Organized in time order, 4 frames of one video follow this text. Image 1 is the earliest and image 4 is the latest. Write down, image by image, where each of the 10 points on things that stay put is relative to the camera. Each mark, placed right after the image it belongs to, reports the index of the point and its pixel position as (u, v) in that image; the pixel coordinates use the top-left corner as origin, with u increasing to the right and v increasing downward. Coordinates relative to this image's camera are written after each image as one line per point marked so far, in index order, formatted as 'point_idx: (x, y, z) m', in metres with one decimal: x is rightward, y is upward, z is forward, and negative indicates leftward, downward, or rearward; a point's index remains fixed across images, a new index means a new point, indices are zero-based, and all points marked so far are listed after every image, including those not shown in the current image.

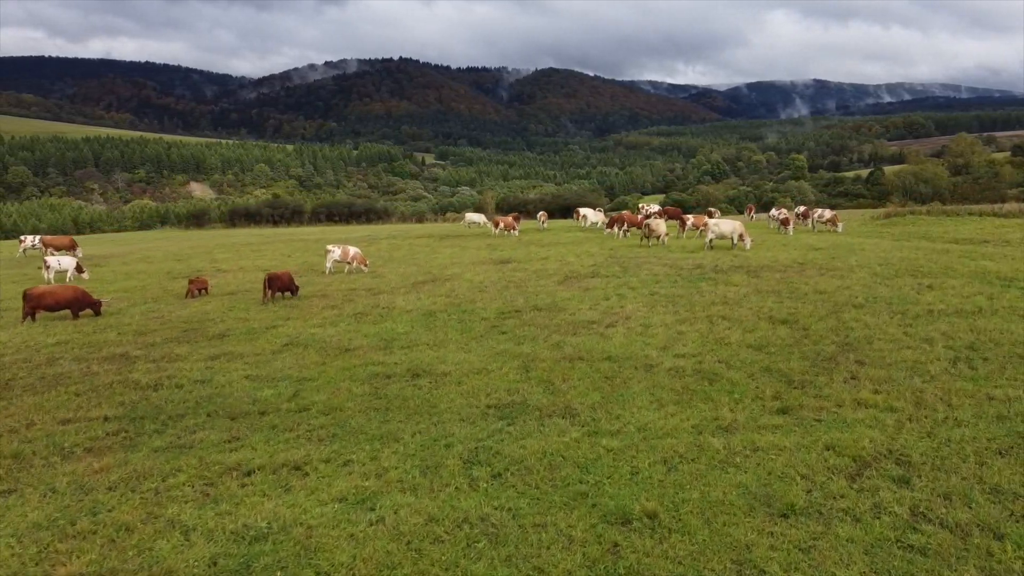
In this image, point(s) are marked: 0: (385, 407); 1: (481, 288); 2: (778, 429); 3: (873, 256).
0: (-1.5, -1.4, +9.2) m
1: (-0.7, 0.0, +16.9) m
2: (+2.7, -1.4, +8.1) m
3: (+8.7, +0.8, +19.4) m
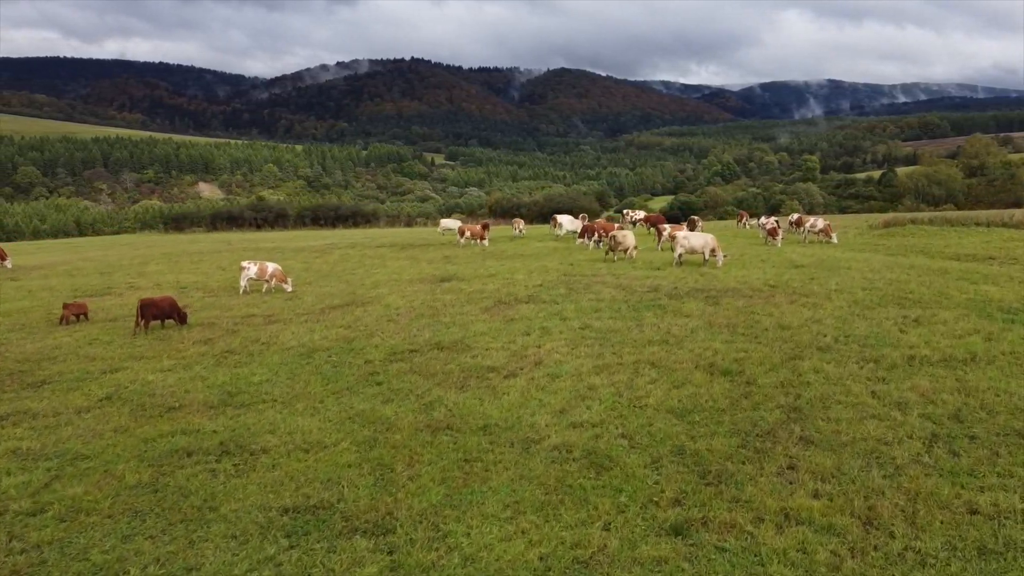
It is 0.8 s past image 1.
0: (-3.1, -1.9, +6.8) m
1: (-2.2, -0.5, +14.5) m
2: (+1.0, -1.9, +5.6) m
3: (+7.2, +0.2, +16.9) m
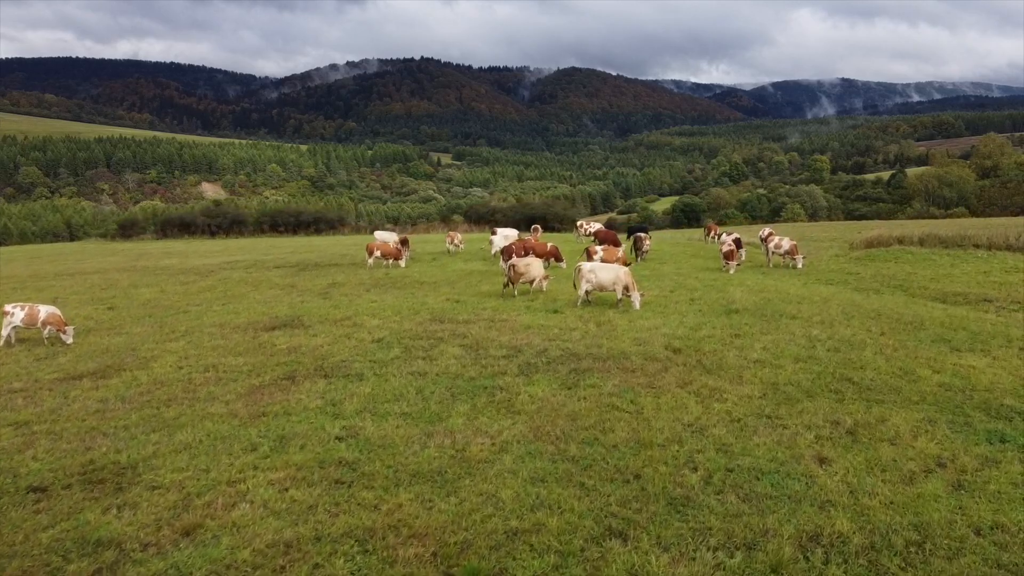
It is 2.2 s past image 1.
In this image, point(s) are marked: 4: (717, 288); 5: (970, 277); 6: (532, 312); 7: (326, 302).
0: (-6.1, -2.8, +2.5) m
1: (-5.1, -1.4, +10.2) m
2: (-2.0, -2.9, +1.2) m
3: (+4.4, -0.7, +12.3) m
4: (+4.6, 0.0, +18.0) m
5: (+9.8, +0.2, +17.2) m
6: (+0.4, -0.5, +15.7) m
7: (-4.2, -0.3, +18.4) m
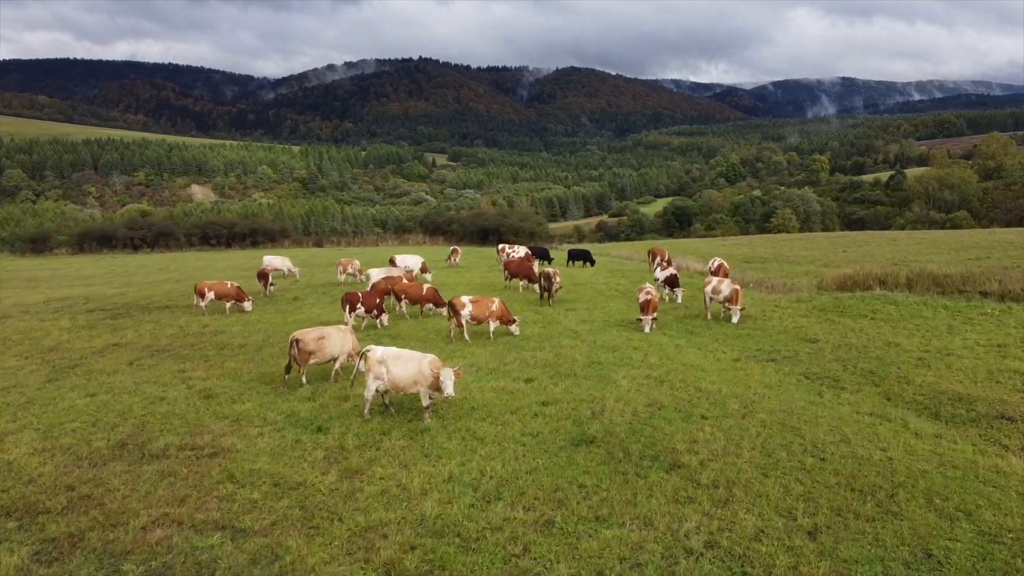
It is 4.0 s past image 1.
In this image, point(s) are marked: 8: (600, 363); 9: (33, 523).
0: (-9.3, -4.1, -3.3) m
1: (-8.3, -2.7, +4.4) m
2: (-5.2, -4.1, -4.6) m
3: (+1.2, -2.0, +6.6) m
4: (+1.4, -1.2, +12.2) m
5: (+6.6, -1.0, +11.5) m
6: (-2.8, -1.7, +9.9) m
7: (-7.4, -1.6, +12.7) m
8: (+1.3, -1.2, +13.0) m
9: (-4.4, -2.1, +7.4) m
